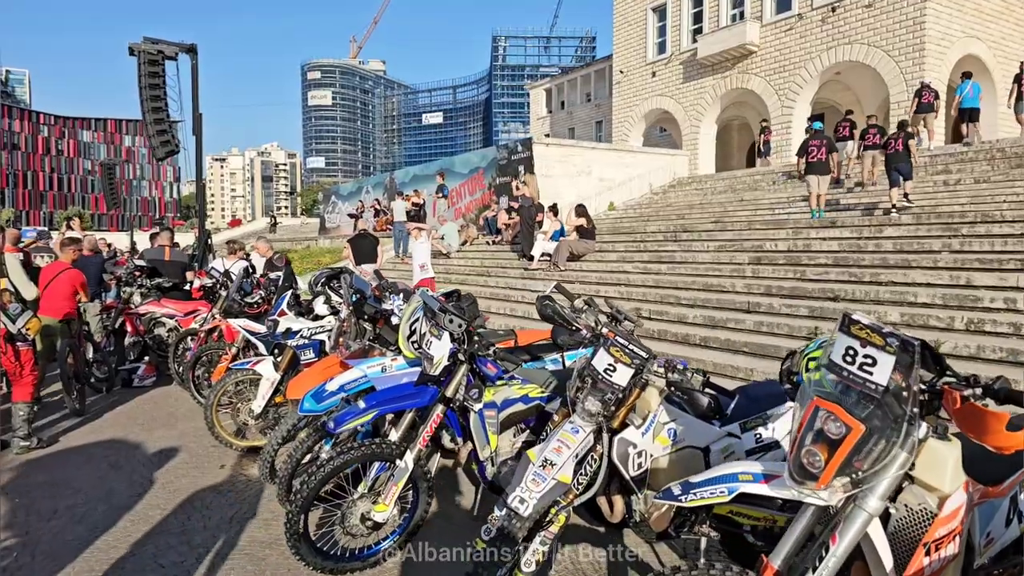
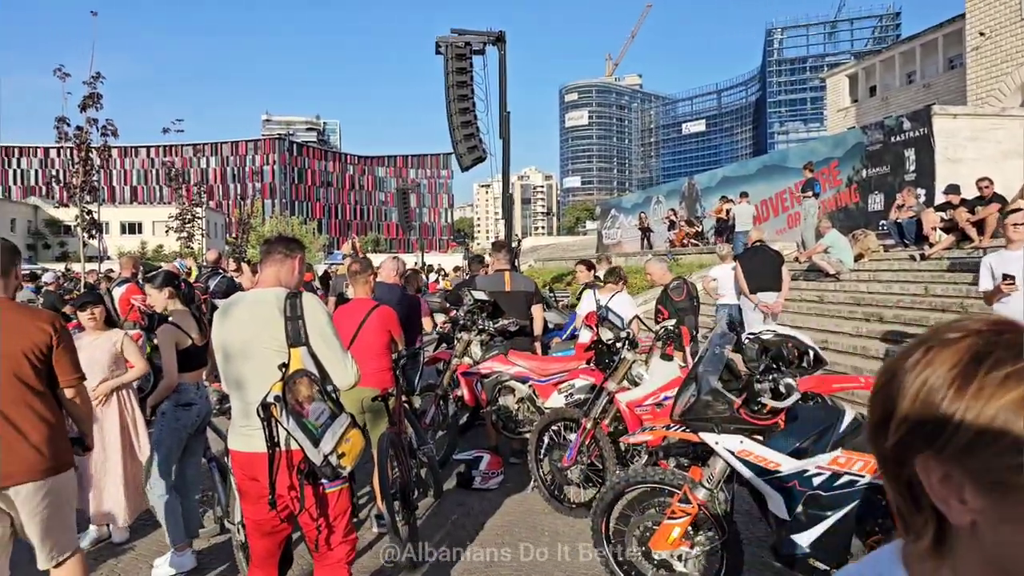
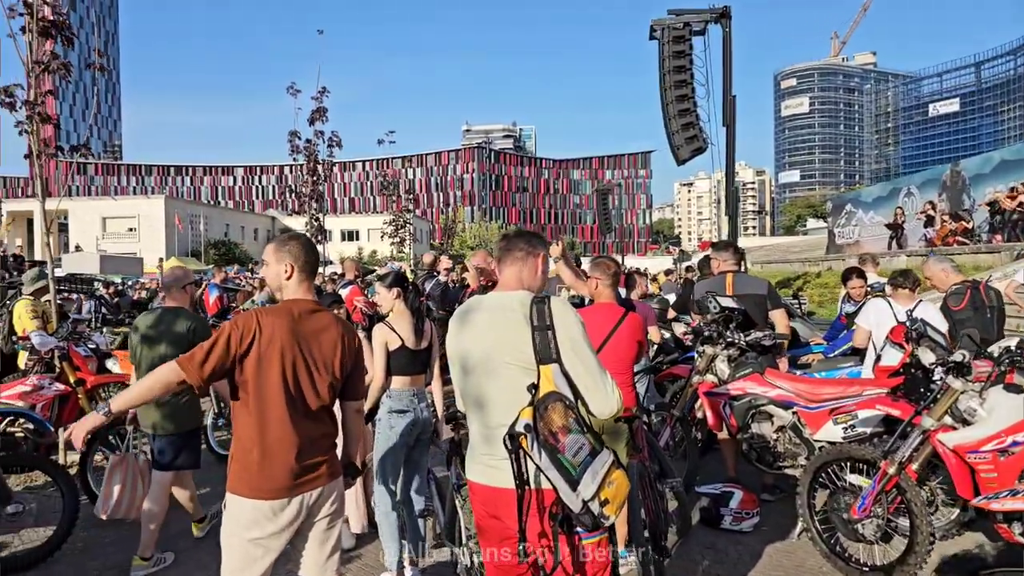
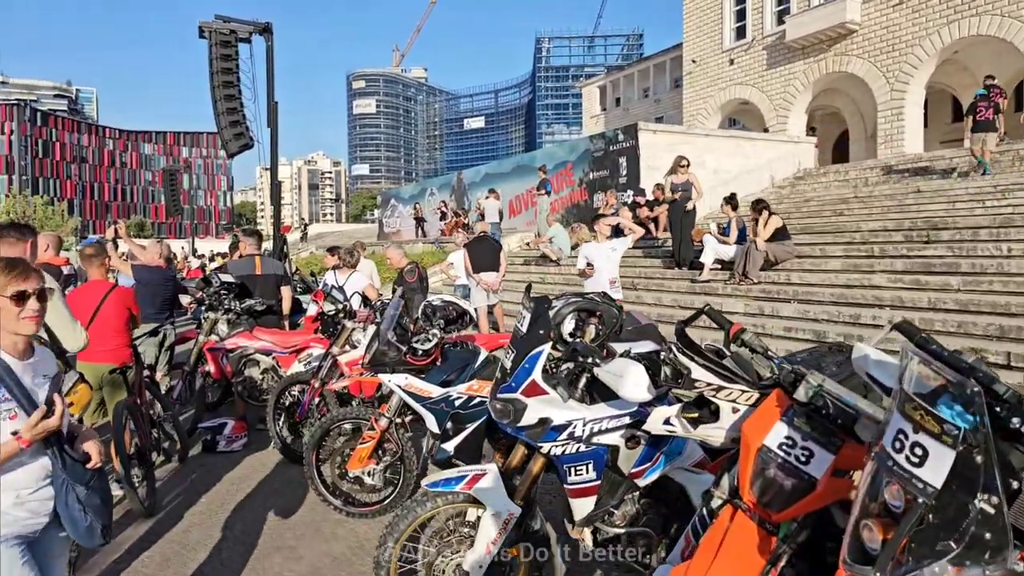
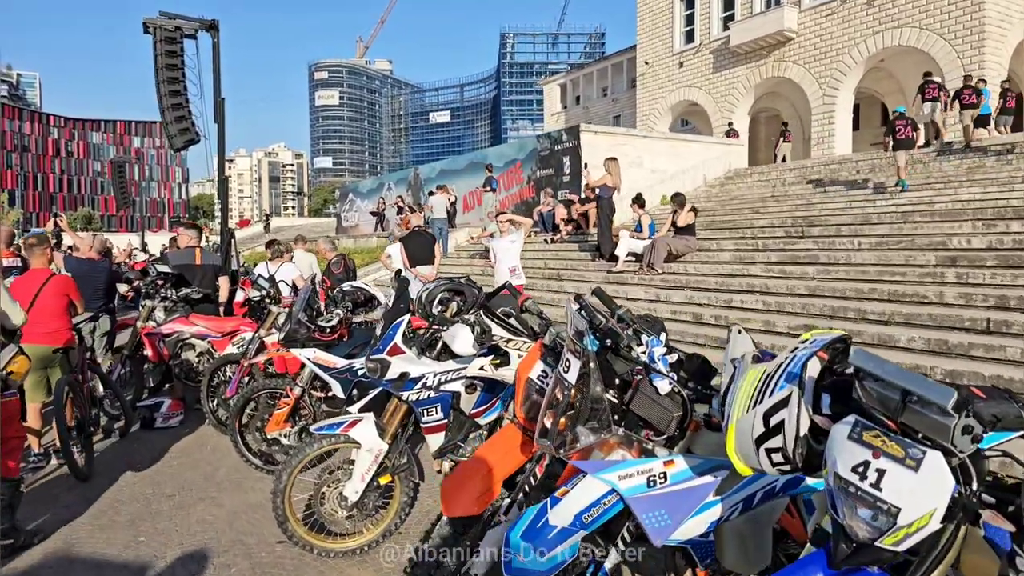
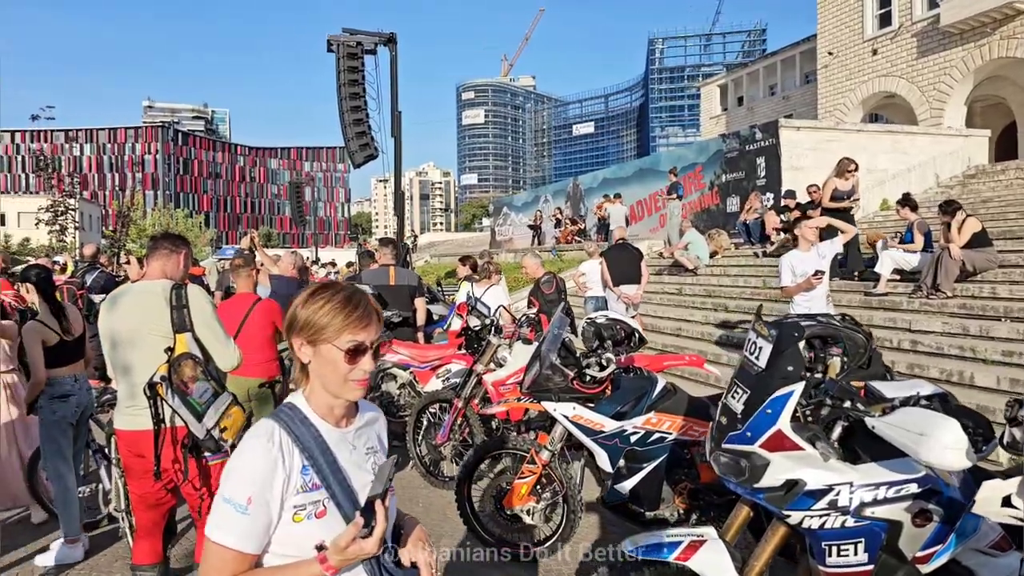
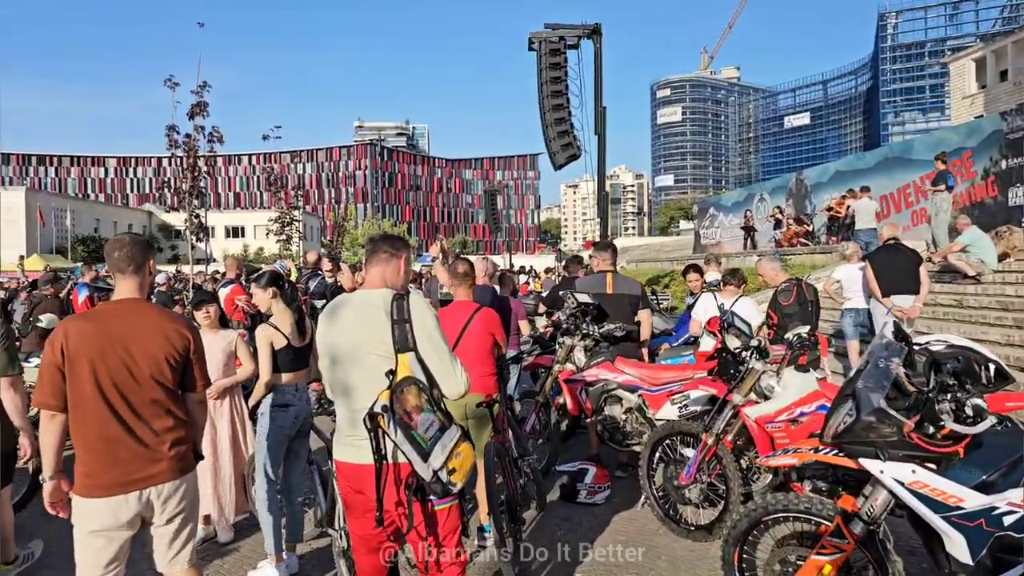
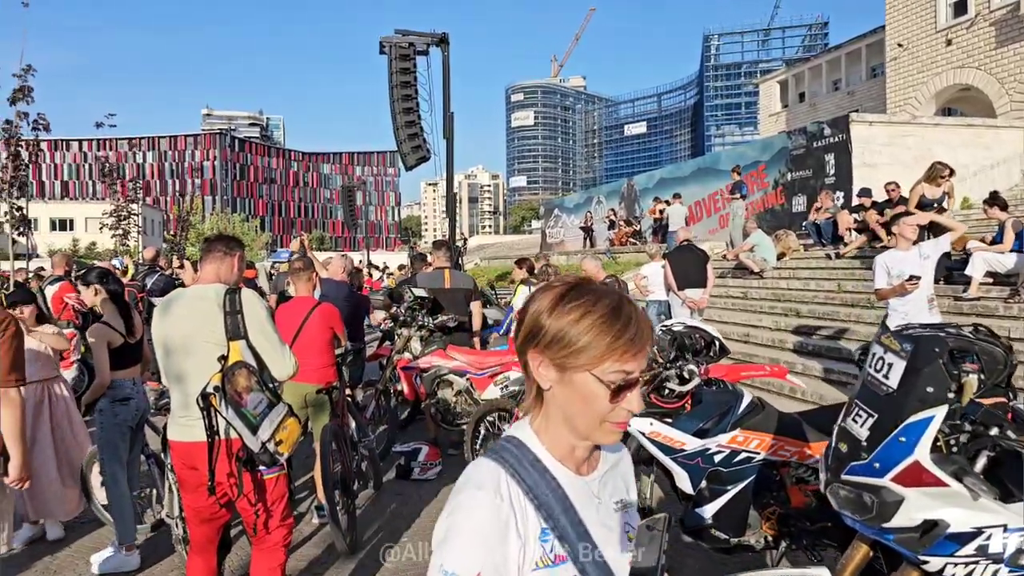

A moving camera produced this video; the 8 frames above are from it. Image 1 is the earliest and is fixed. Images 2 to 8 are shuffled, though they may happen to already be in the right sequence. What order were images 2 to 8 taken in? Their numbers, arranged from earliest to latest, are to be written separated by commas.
5, 4, 6, 8, 2, 7, 3
